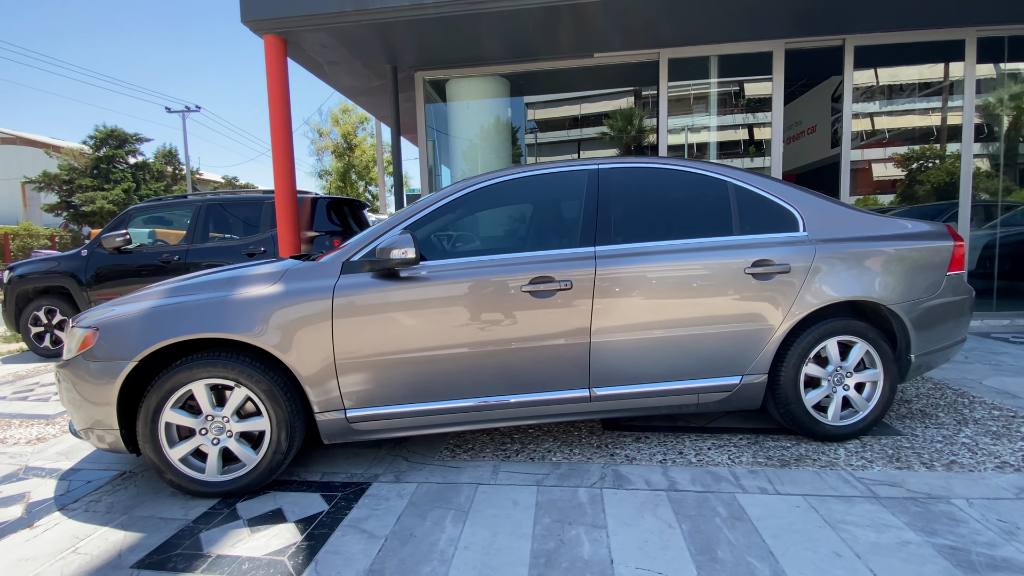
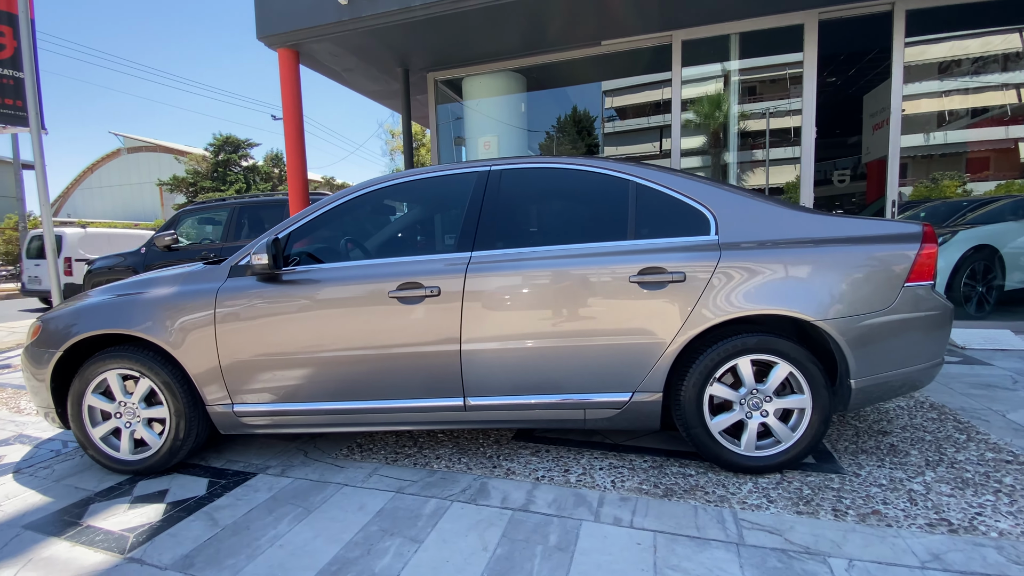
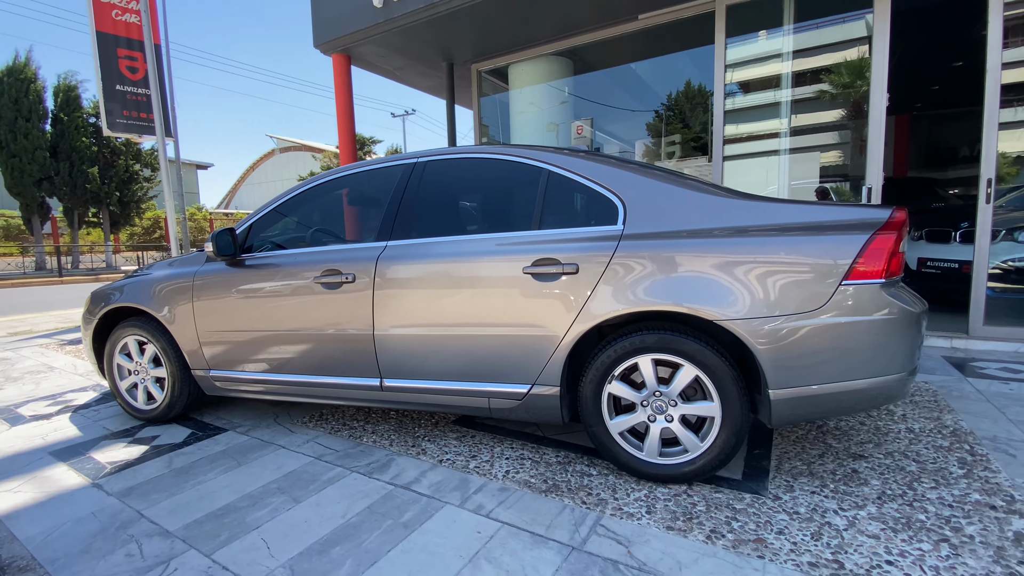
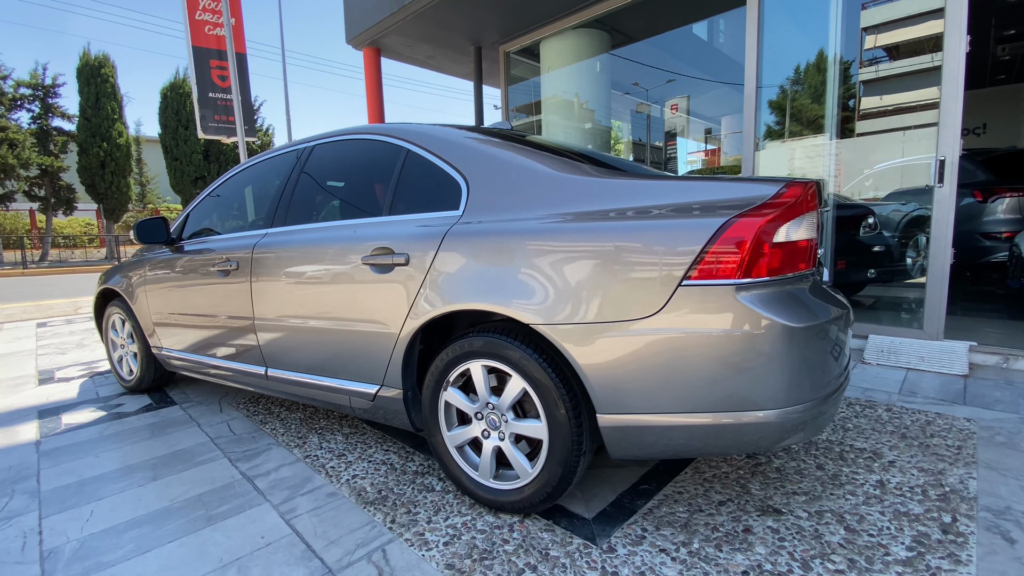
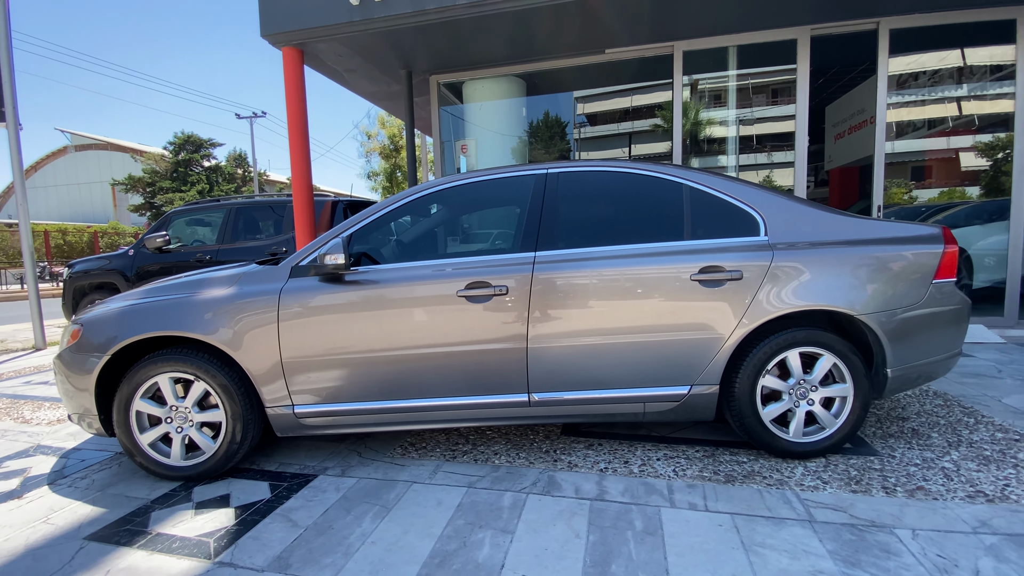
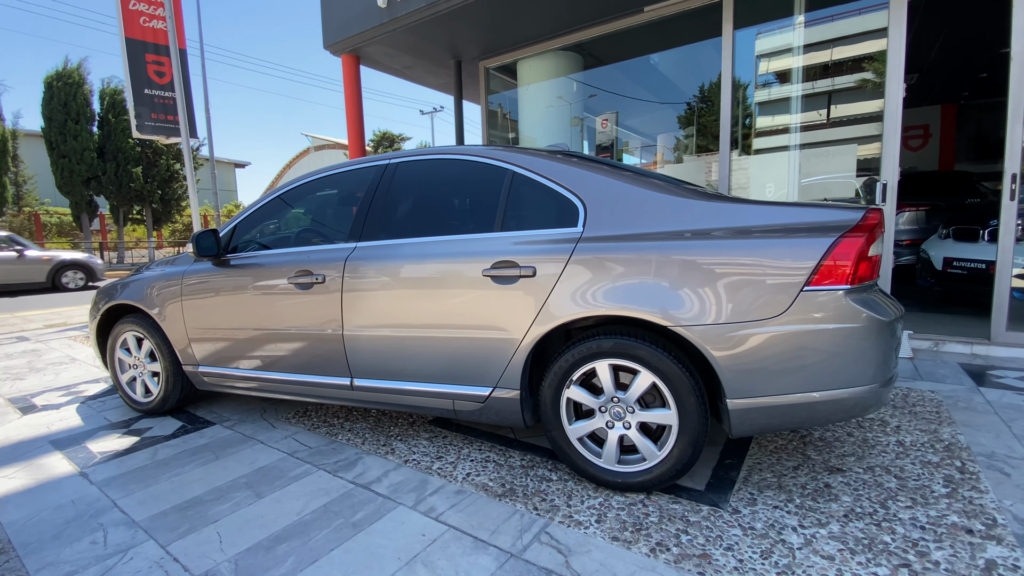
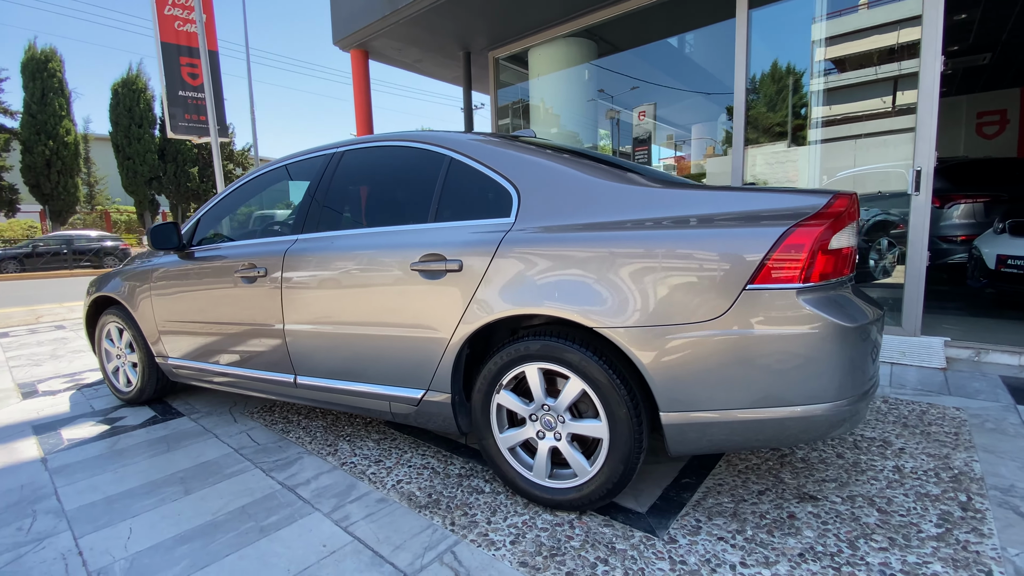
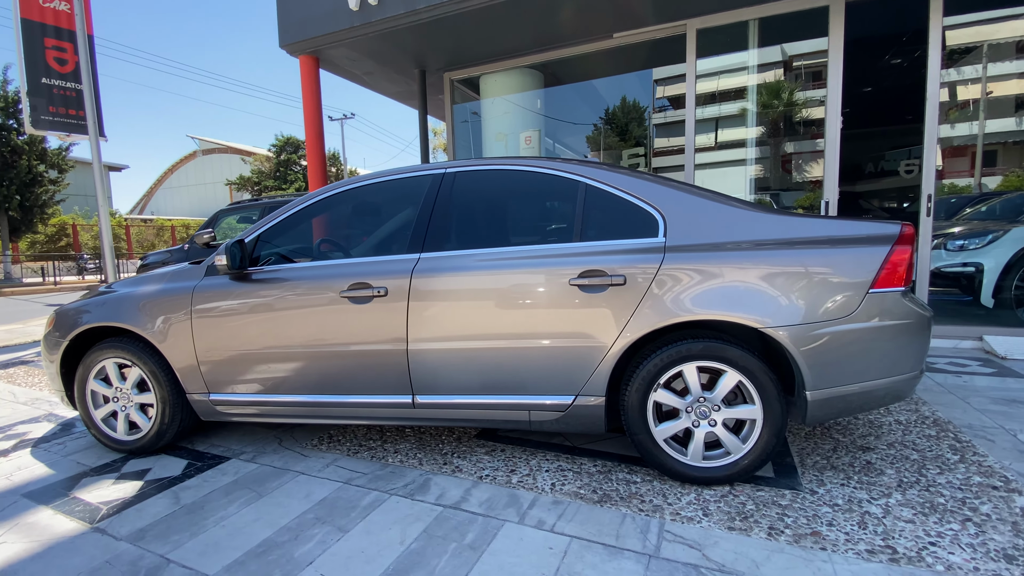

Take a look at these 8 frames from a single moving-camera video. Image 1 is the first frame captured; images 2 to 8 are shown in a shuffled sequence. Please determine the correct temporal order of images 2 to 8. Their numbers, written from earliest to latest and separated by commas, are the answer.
5, 2, 8, 3, 6, 7, 4
